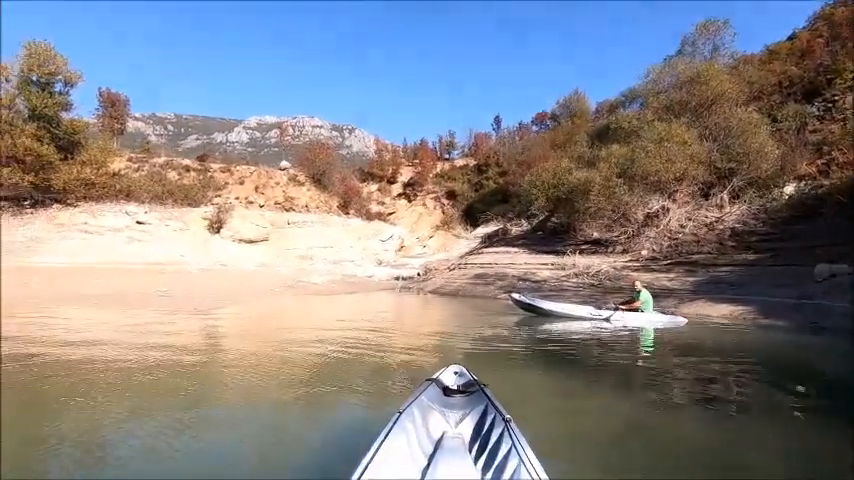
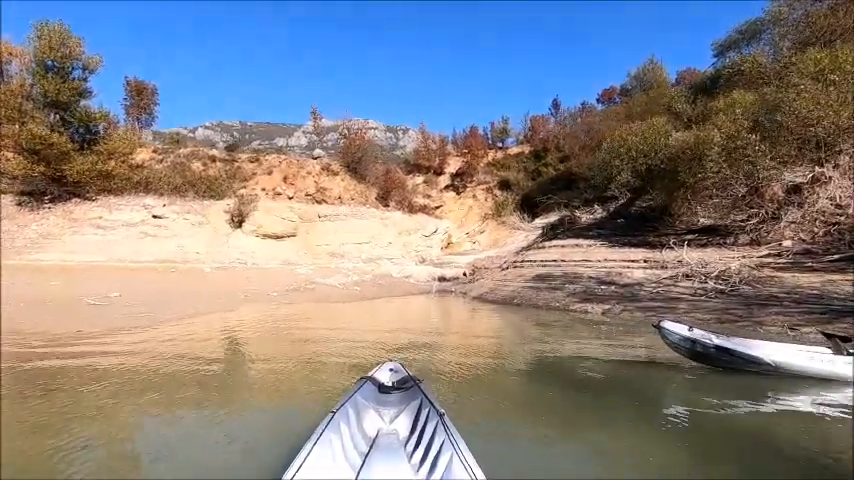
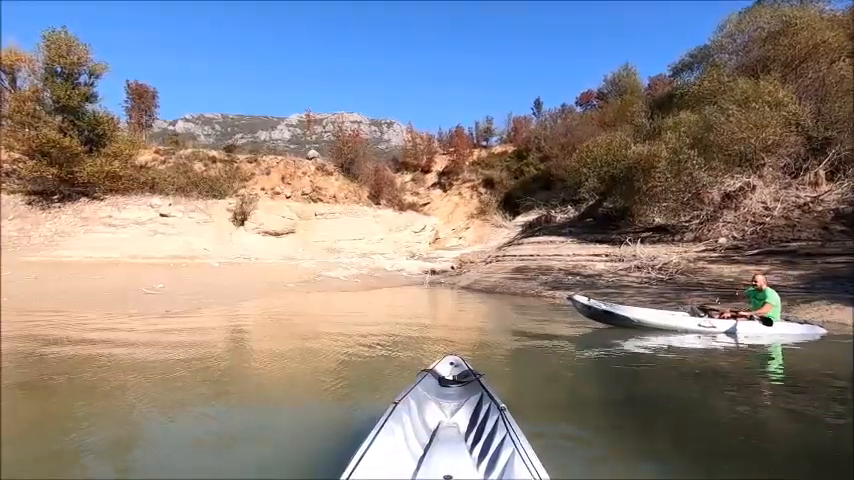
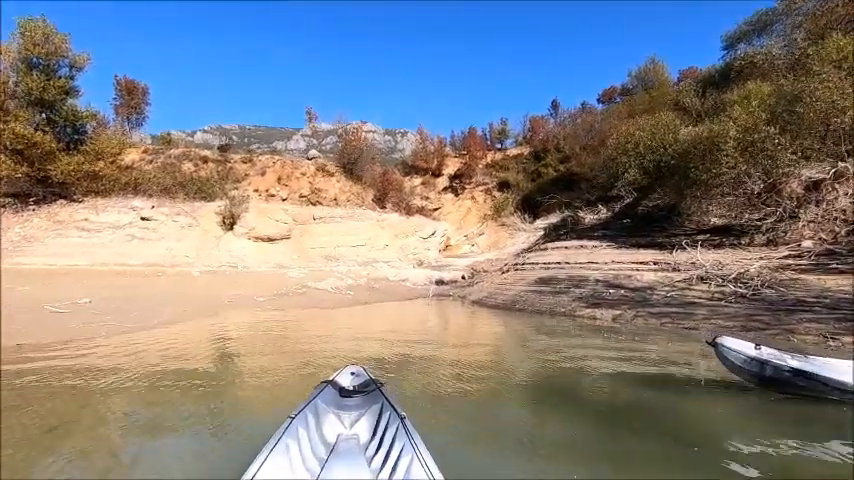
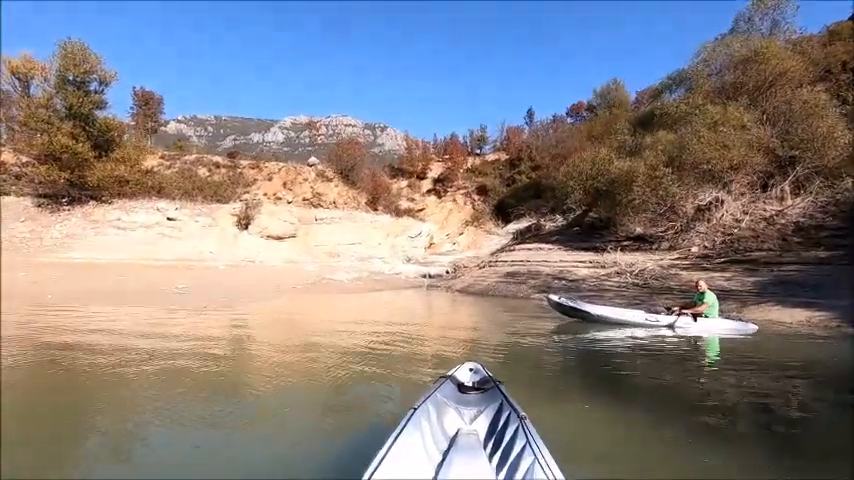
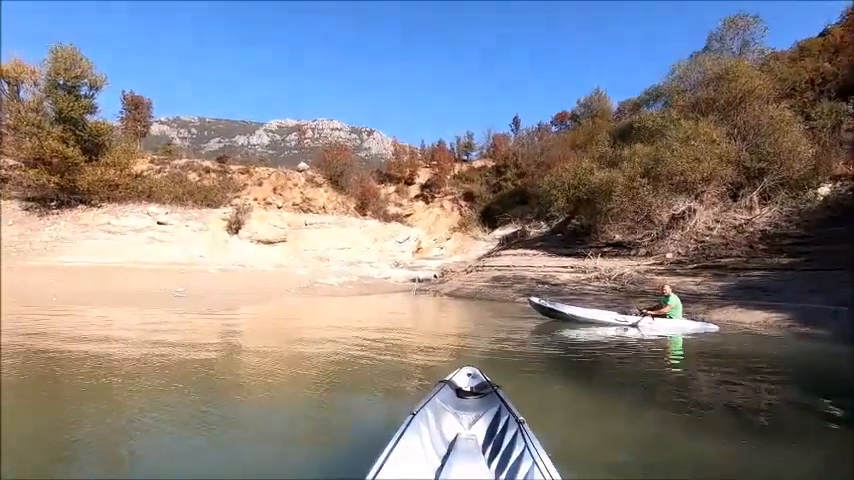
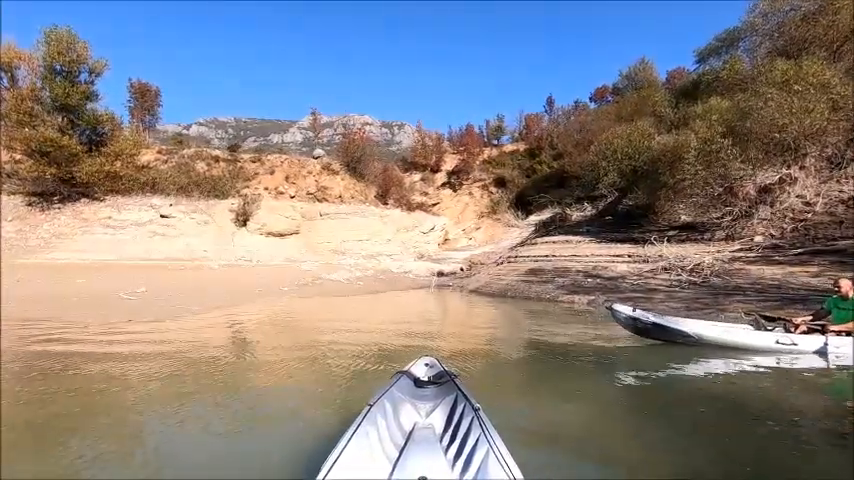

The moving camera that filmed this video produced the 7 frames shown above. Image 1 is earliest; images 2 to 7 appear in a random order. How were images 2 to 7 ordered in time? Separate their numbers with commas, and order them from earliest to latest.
6, 5, 3, 7, 2, 4
